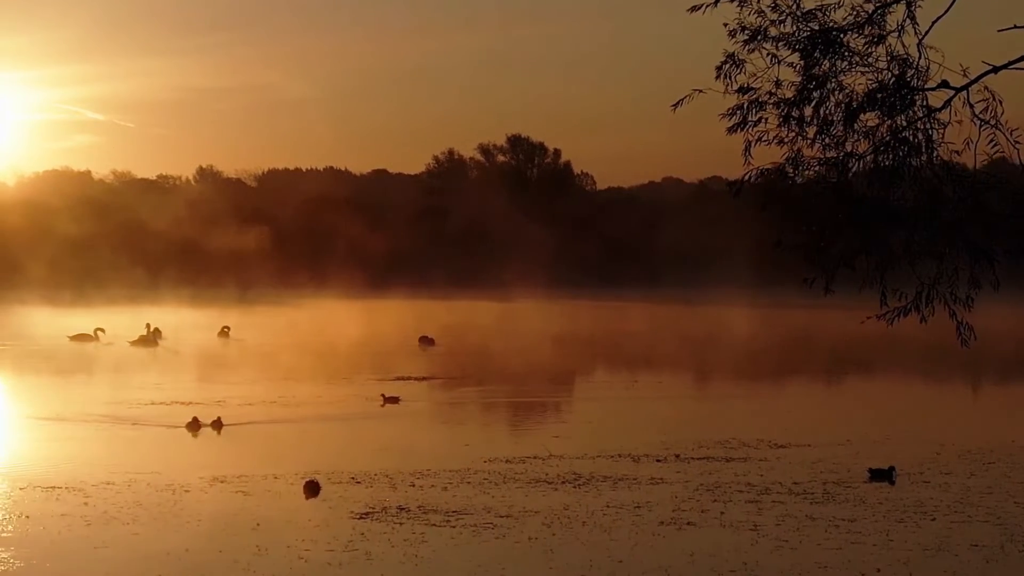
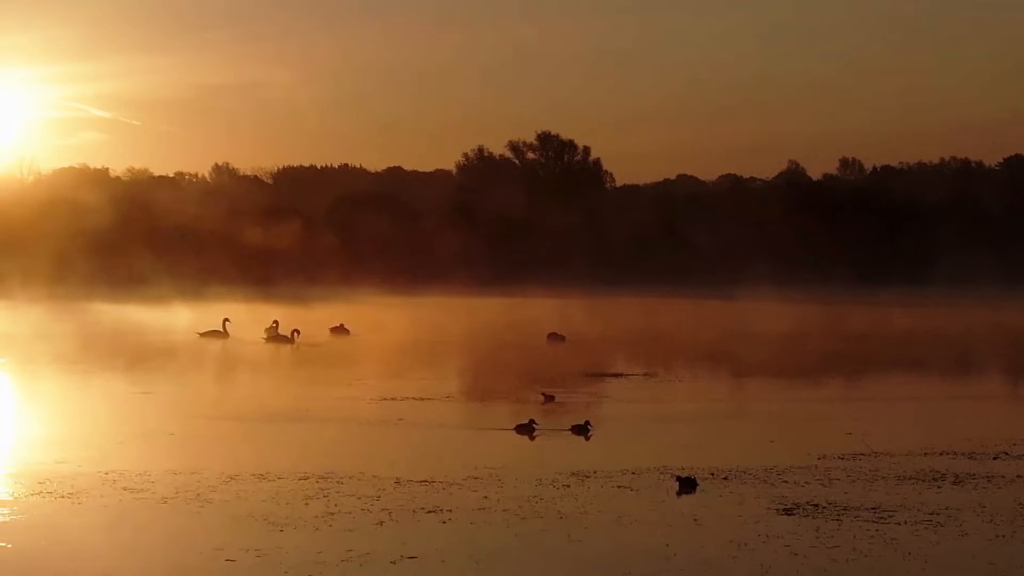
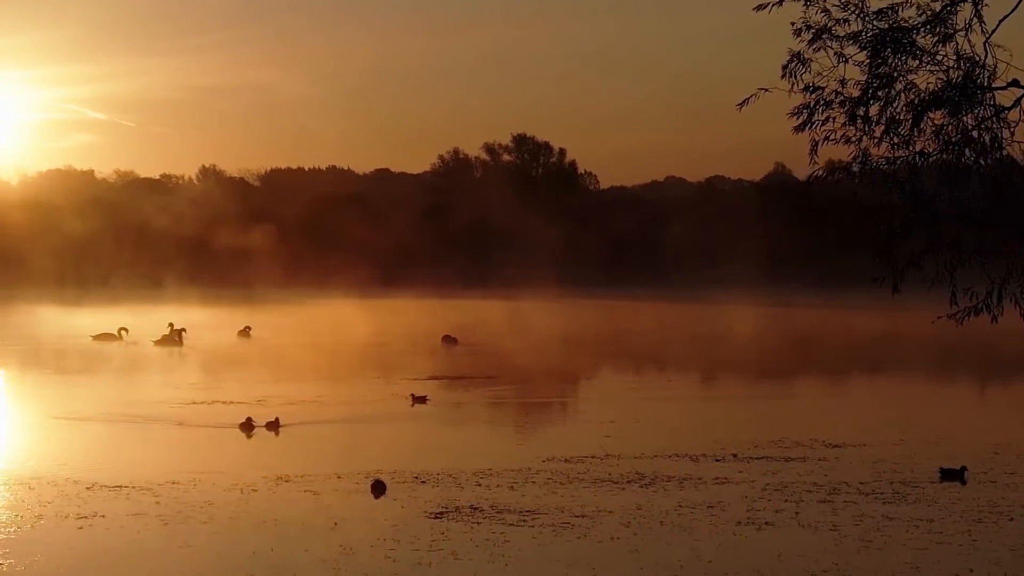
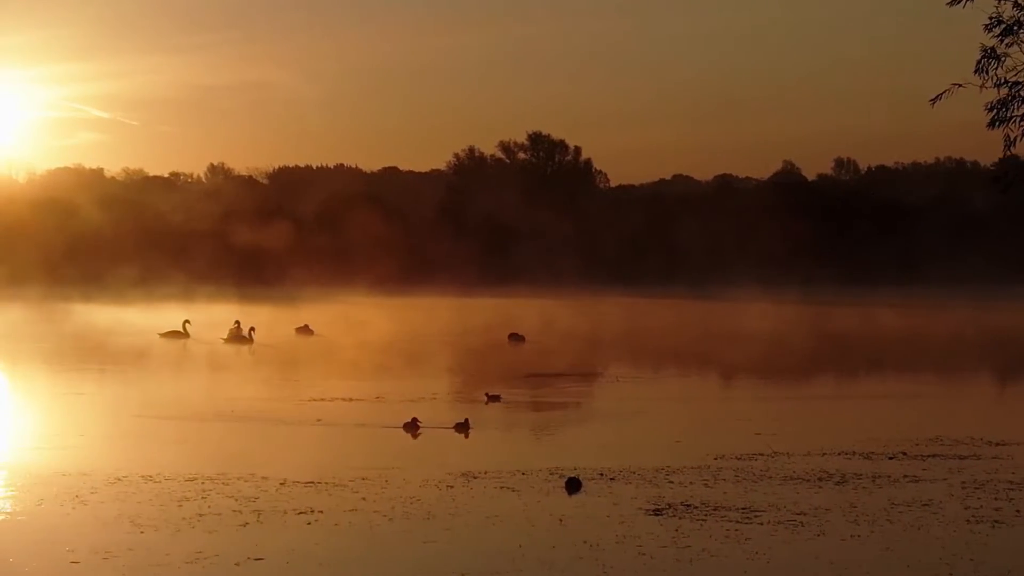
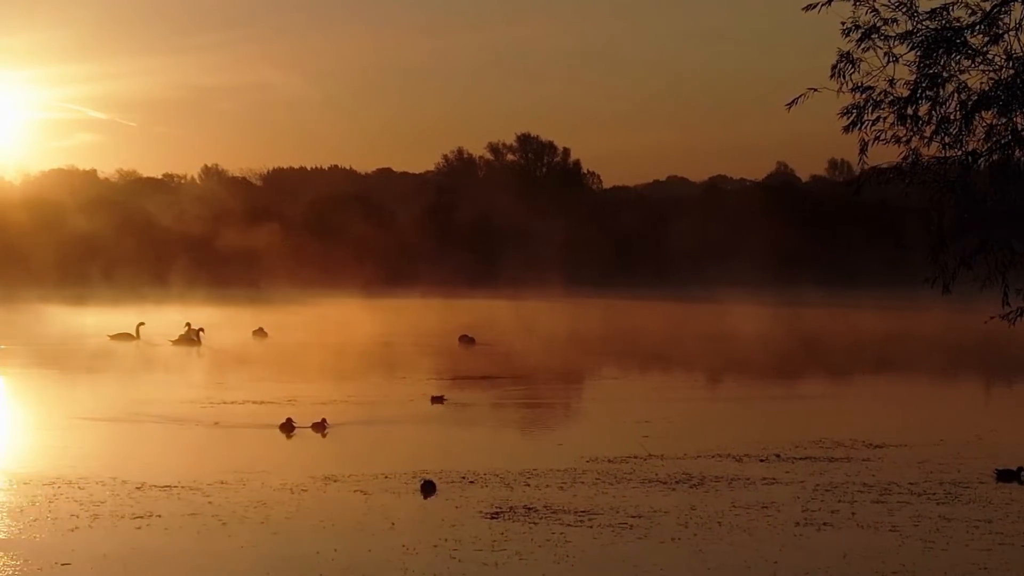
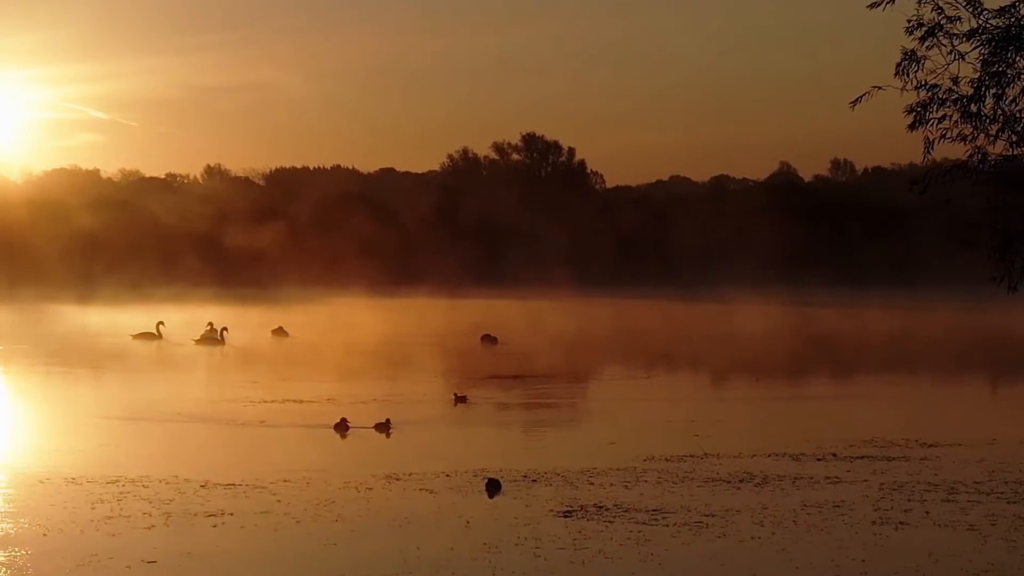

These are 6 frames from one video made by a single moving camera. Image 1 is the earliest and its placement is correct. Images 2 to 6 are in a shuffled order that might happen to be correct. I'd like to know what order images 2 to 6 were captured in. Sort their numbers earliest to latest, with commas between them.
3, 5, 6, 4, 2
